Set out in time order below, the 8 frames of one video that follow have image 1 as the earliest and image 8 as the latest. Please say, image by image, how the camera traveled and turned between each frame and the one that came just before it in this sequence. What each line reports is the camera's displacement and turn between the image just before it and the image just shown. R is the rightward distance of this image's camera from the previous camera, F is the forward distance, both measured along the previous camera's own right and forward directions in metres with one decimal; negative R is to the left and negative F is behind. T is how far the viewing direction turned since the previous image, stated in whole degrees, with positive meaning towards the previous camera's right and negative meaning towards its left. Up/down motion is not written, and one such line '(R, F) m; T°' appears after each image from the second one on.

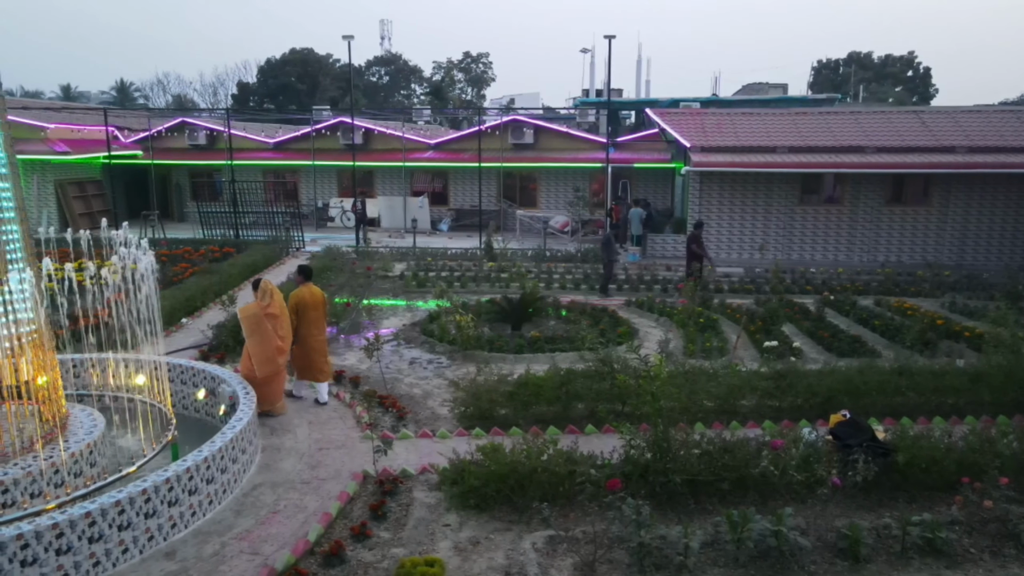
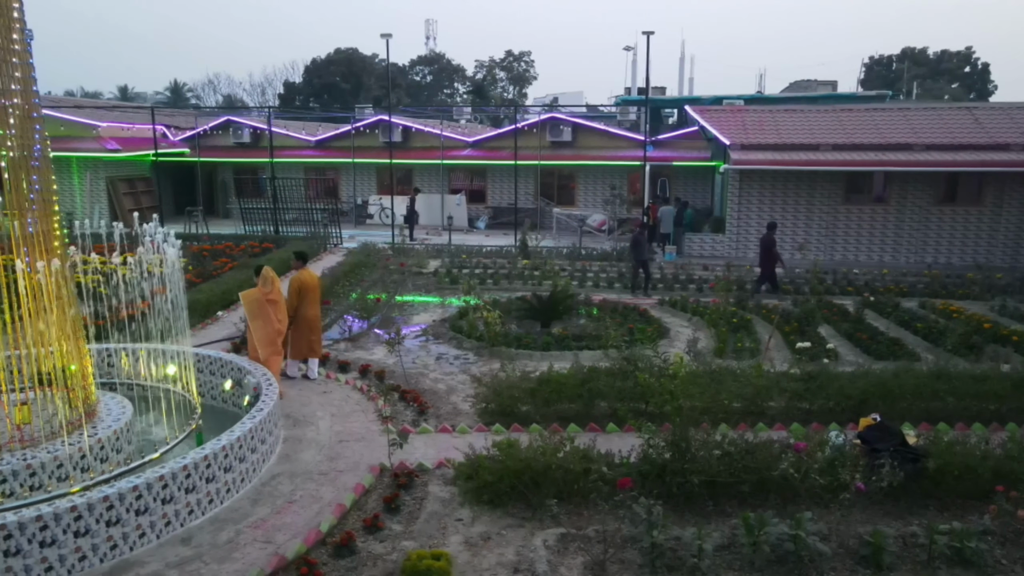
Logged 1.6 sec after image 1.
(+0.2, 0.0) m; -3°
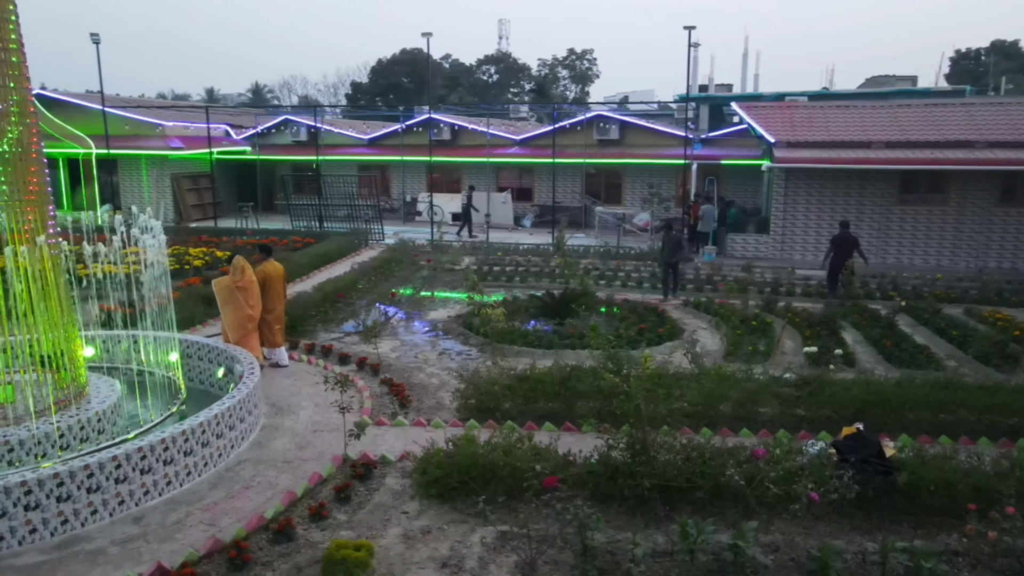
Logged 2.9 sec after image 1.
(+0.8, +0.1) m; -5°
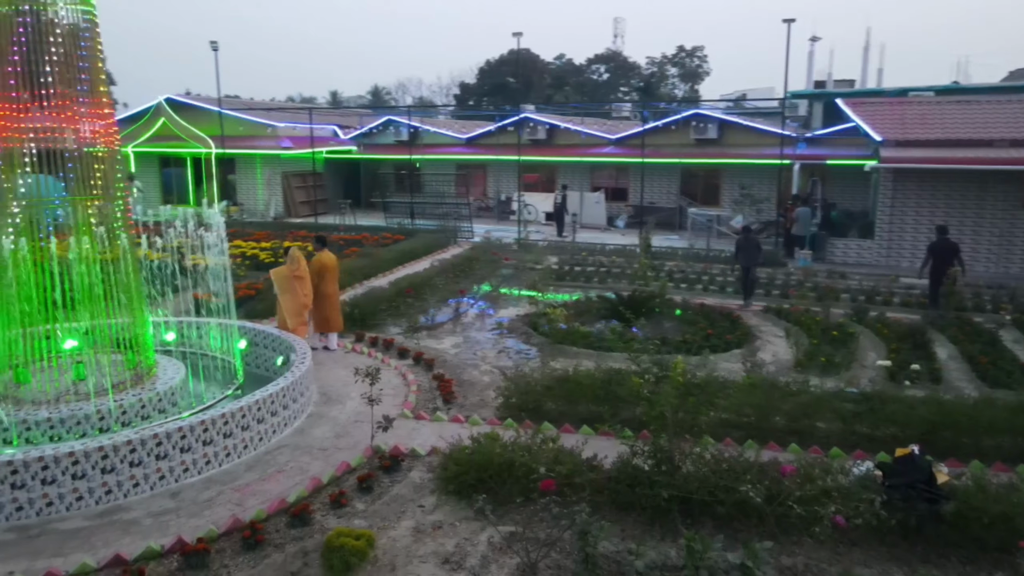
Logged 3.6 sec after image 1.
(+0.6, +0.1) m; -9°
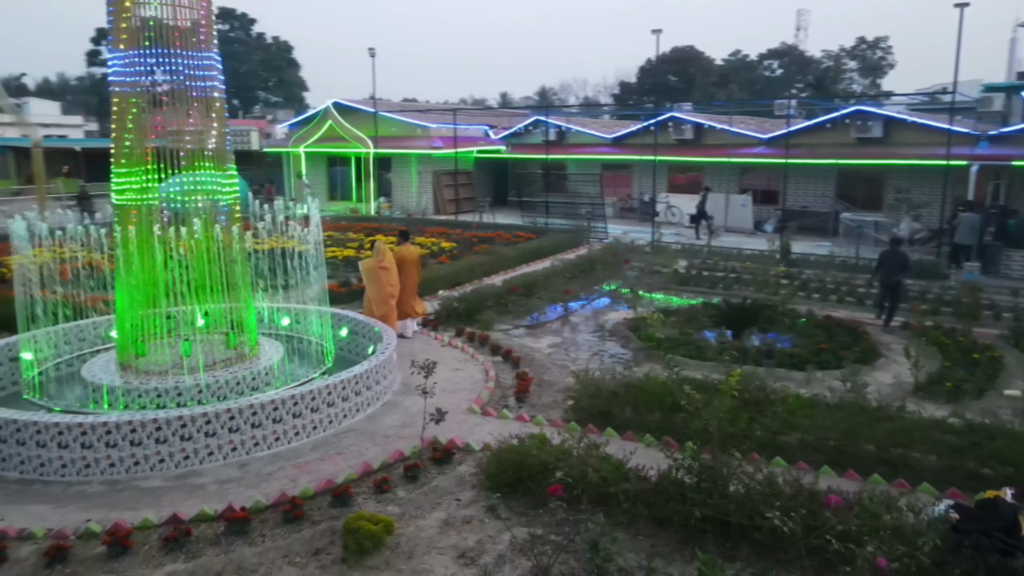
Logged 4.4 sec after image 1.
(+0.8, +0.1) m; -13°
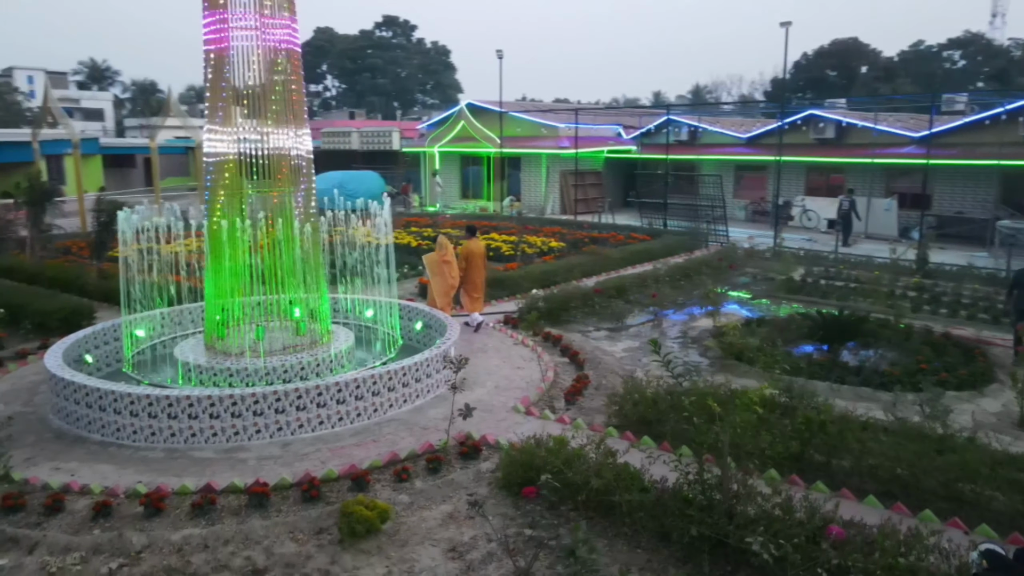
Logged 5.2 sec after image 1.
(+0.8, +0.1) m; -11°
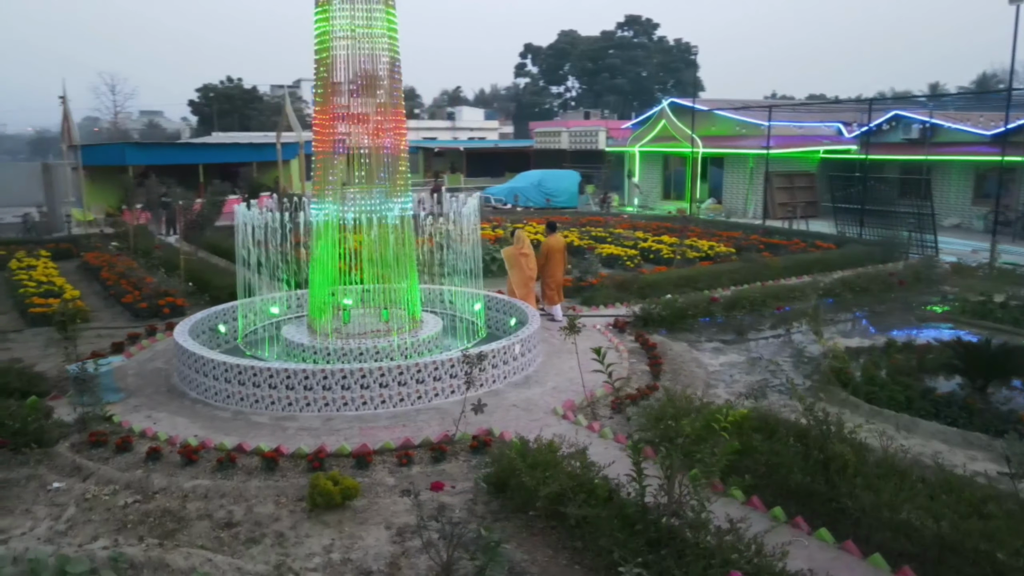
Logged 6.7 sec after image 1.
(+1.6, +0.3) m; -18°
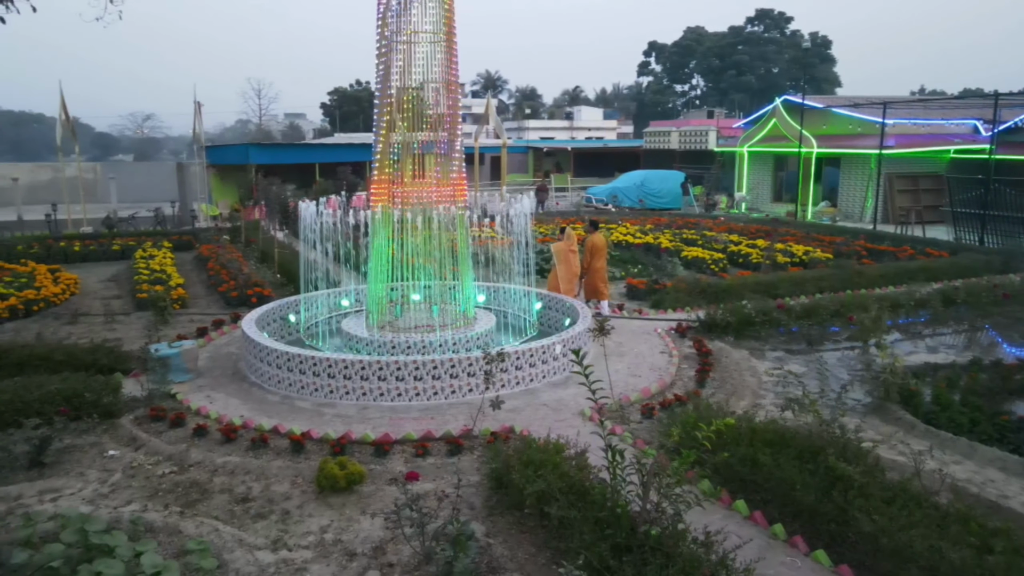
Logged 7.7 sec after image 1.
(+0.8, 0.0) m; -9°
